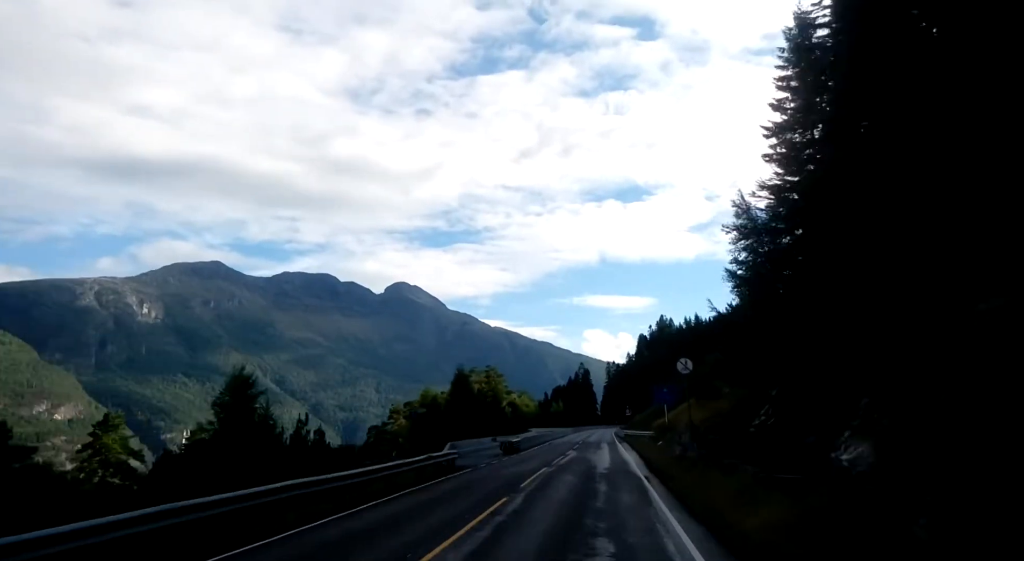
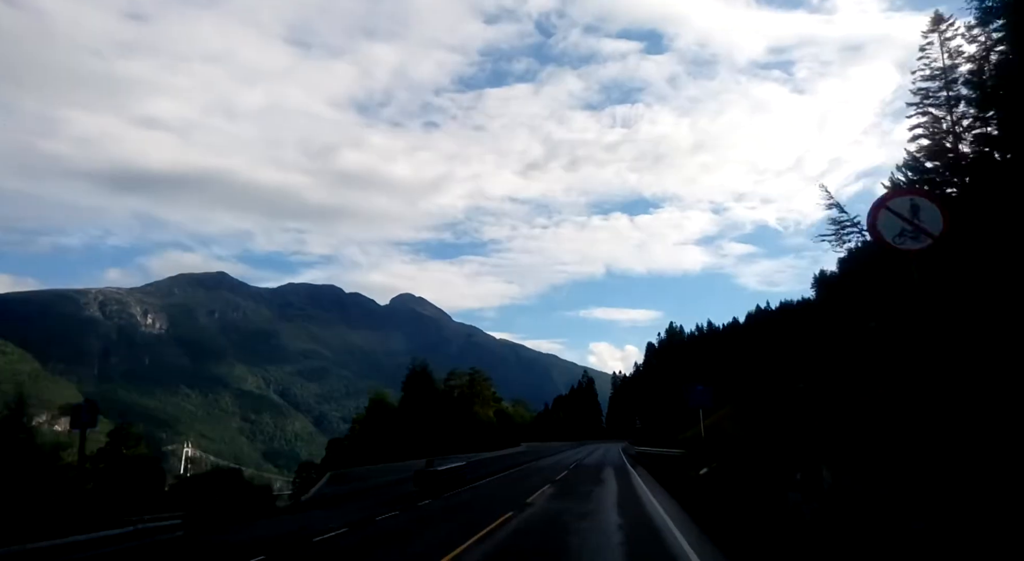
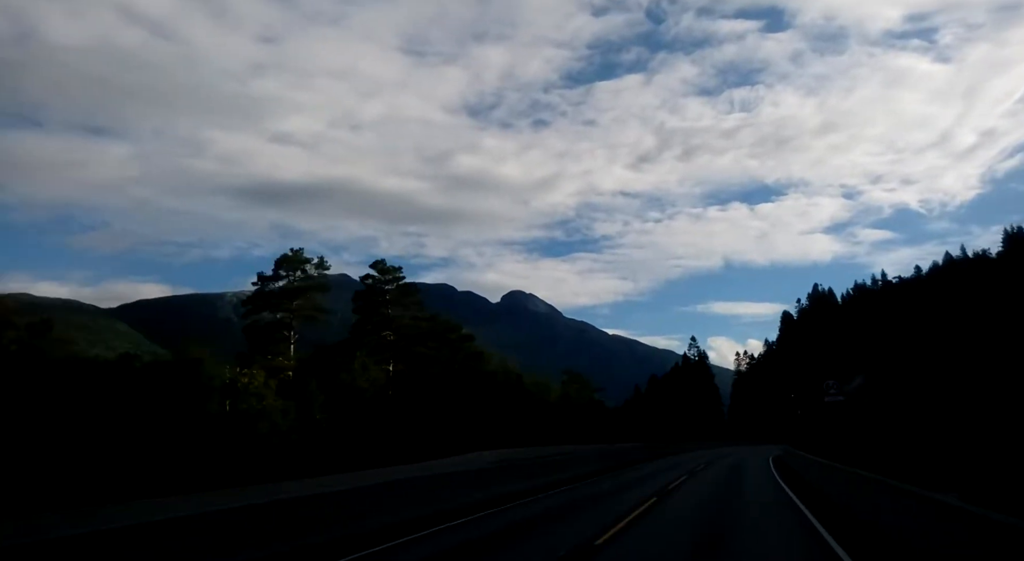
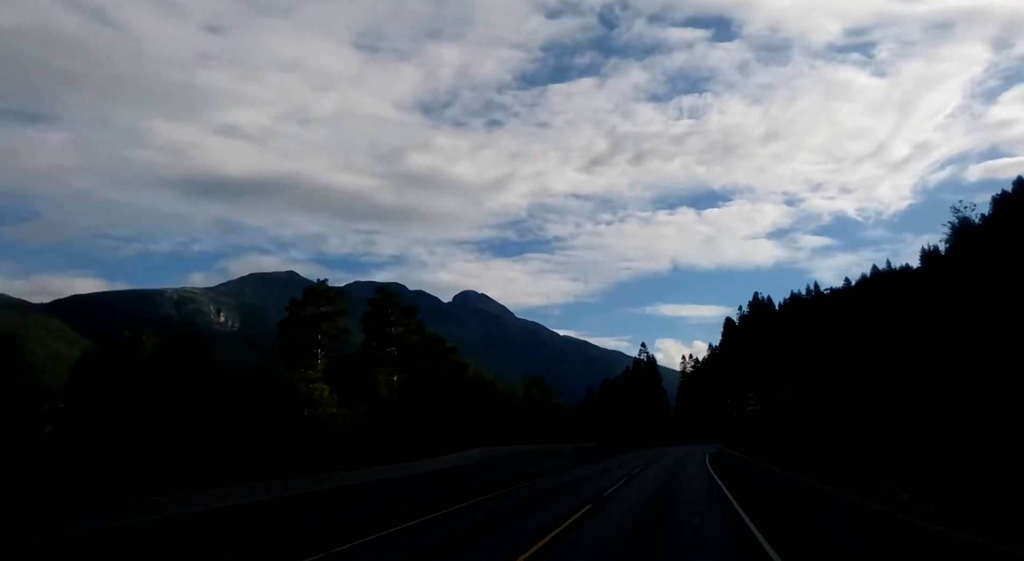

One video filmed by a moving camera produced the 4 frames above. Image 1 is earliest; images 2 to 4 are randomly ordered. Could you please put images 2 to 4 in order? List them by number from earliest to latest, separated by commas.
2, 4, 3
